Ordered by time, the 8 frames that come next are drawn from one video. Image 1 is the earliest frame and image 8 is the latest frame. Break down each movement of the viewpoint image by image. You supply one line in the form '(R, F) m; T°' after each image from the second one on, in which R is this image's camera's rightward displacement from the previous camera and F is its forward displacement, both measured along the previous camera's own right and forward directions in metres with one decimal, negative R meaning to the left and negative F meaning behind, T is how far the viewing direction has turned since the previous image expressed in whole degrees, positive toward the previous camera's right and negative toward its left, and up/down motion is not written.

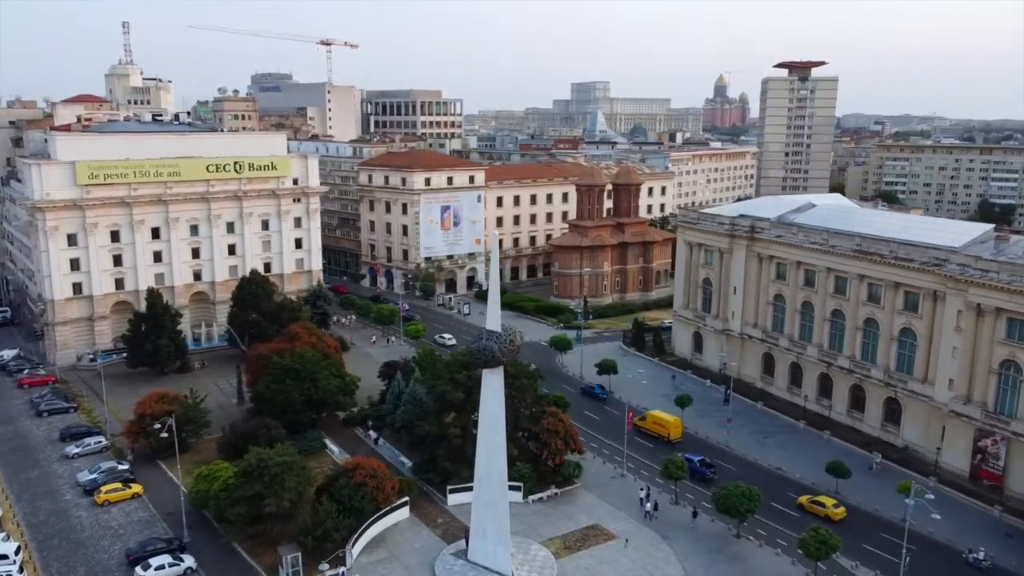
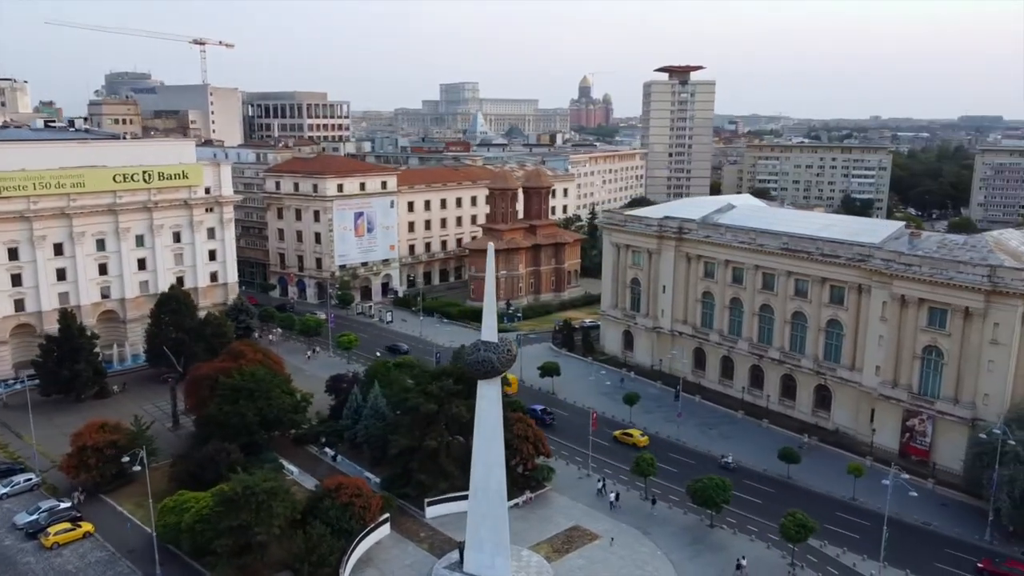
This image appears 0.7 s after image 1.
(-5.1, +0.2) m; +9°
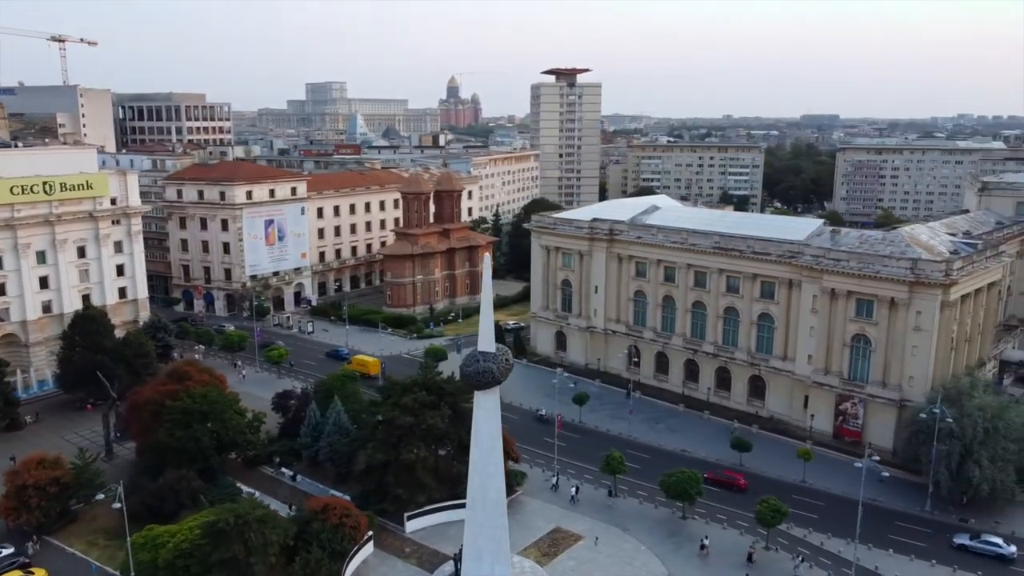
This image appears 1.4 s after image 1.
(-5.1, +0.3) m; +9°
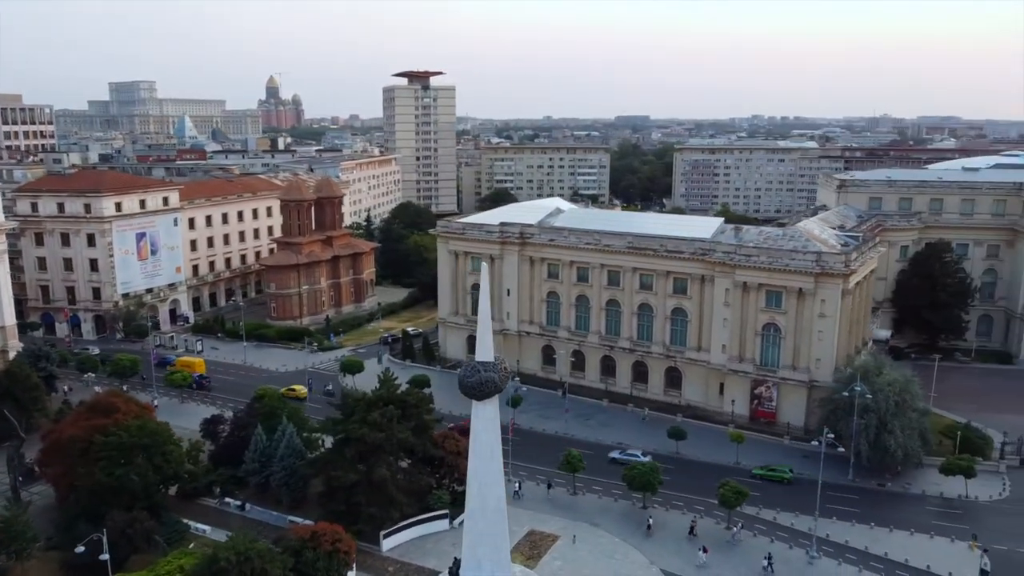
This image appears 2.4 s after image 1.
(-6.8, +0.5) m; +12°
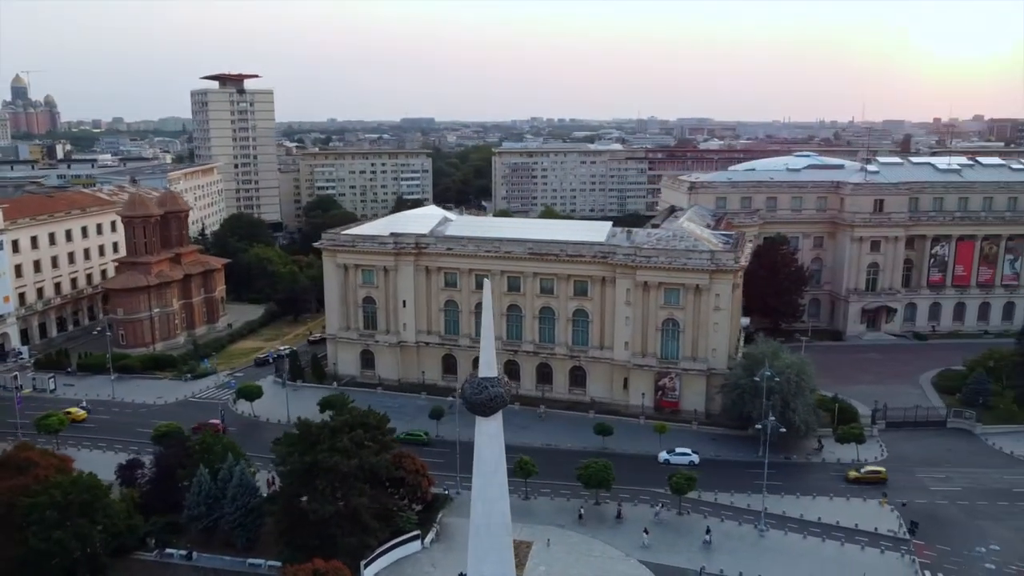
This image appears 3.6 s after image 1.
(-8.5, +0.8) m; +15°
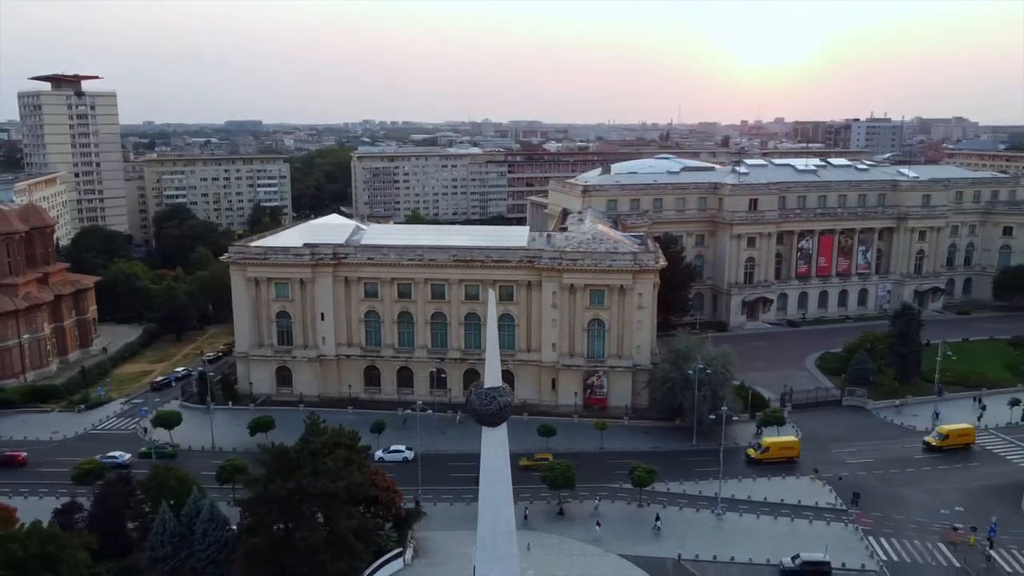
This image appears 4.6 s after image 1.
(-6.7, +0.4) m; +11°
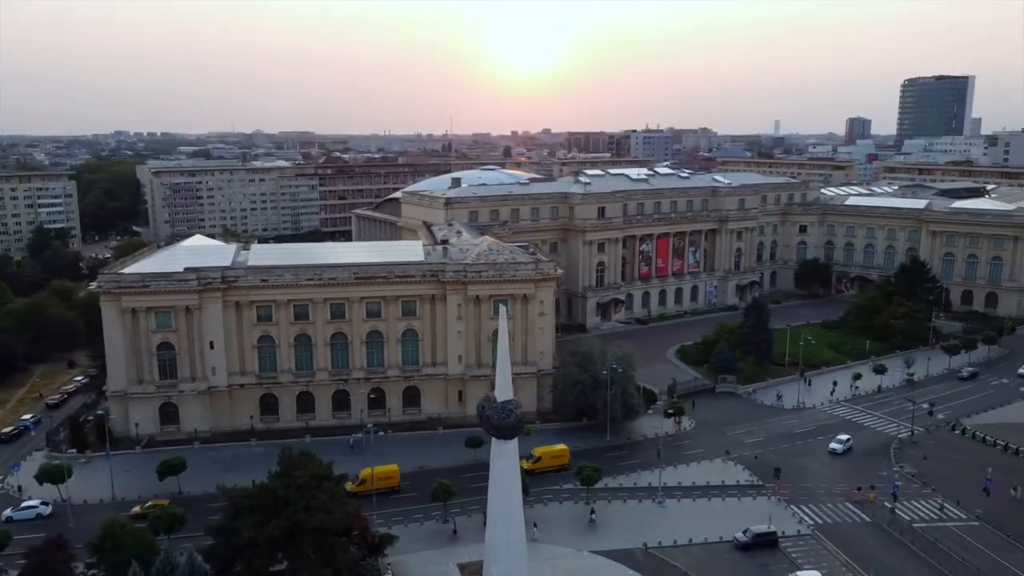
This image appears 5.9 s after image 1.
(-9.3, +0.6) m; +15°
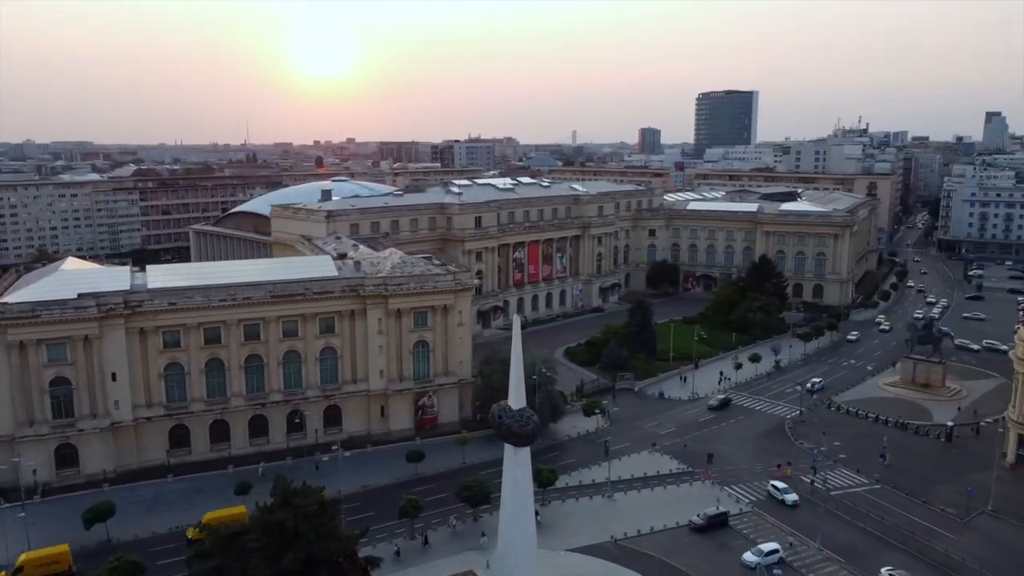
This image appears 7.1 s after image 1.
(-8.5, +0.3) m; +13°
